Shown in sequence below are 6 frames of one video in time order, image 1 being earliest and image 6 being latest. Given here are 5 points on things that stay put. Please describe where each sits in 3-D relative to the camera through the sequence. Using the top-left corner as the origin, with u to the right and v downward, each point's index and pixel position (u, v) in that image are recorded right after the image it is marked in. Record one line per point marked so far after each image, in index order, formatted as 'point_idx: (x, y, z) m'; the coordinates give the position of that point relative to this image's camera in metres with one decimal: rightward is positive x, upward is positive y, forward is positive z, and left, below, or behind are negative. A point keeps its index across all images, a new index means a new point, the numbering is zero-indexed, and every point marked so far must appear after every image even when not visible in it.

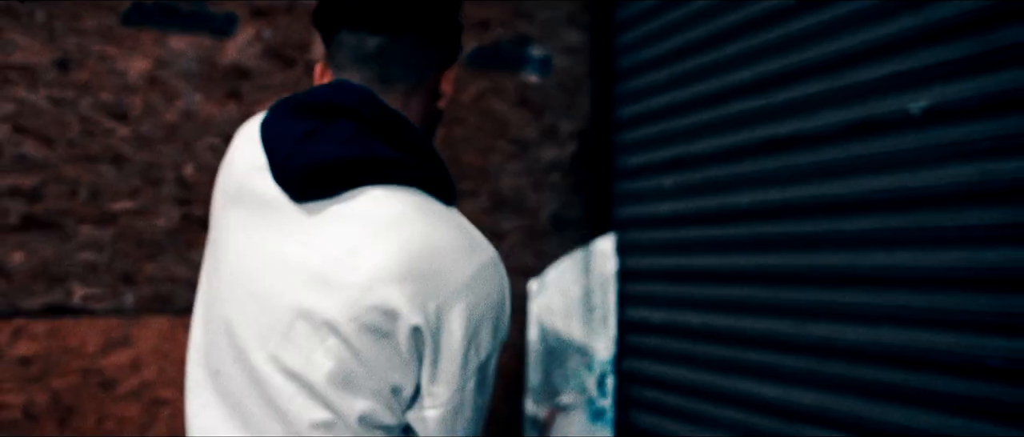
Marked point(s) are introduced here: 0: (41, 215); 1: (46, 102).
0: (-1.4, 0.0, +2.7) m
1: (-1.4, +0.3, +2.7) m
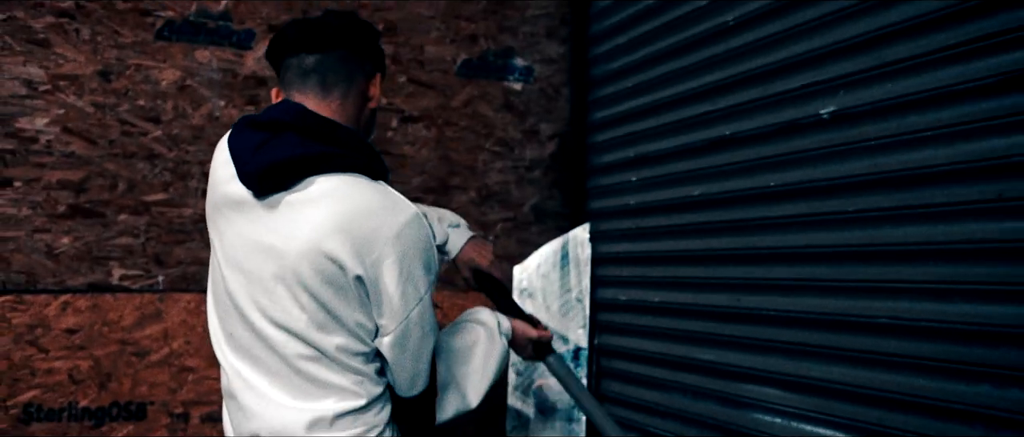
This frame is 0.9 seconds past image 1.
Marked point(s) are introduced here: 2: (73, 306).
0: (-1.4, 0.0, +3.1) m
1: (-1.4, +0.4, +3.1) m
2: (-1.5, -0.3, +3.0) m
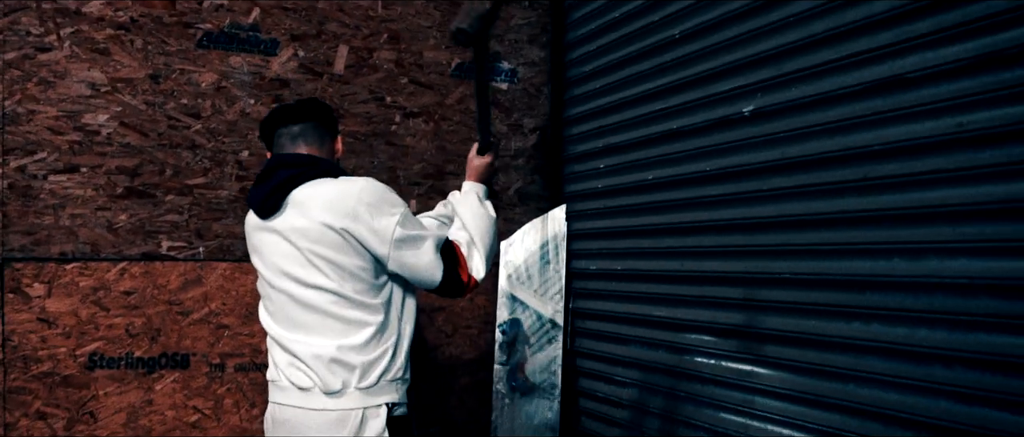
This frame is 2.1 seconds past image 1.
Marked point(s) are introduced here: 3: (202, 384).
0: (-1.5, +0.1, +3.7) m
1: (-1.5, +0.5, +3.7) m
2: (-1.5, -0.2, +3.6) m
3: (-1.3, -0.7, +3.8) m
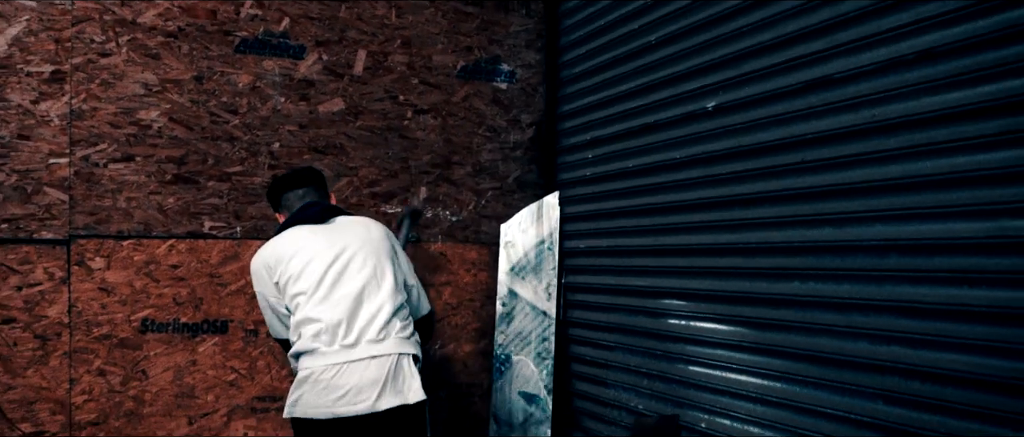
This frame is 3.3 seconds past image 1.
0: (-1.5, +0.2, +4.2) m
1: (-1.5, +0.5, +4.2) m
2: (-1.5, -0.1, +4.2) m
3: (-1.3, -0.6, +4.3) m
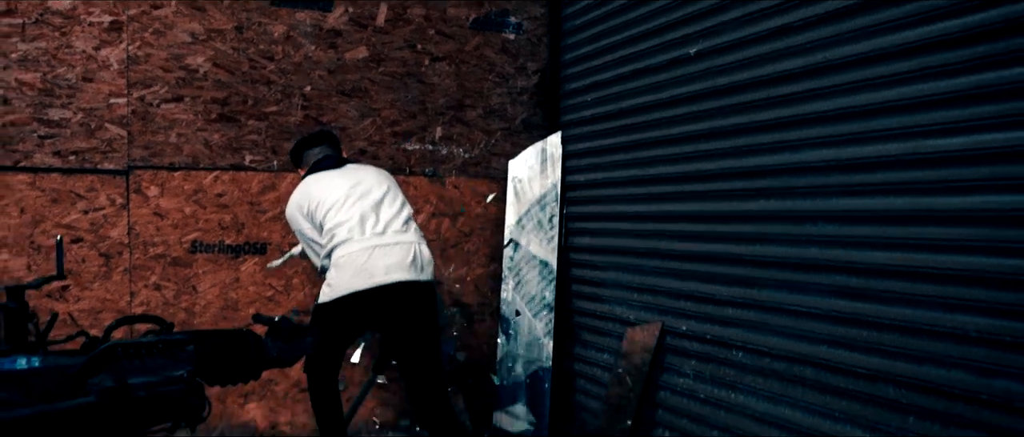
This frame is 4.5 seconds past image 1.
0: (-1.5, +0.5, +4.7) m
1: (-1.4, +0.9, +4.7) m
2: (-1.5, +0.2, +4.7) m
3: (-1.2, -0.3, +4.8) m
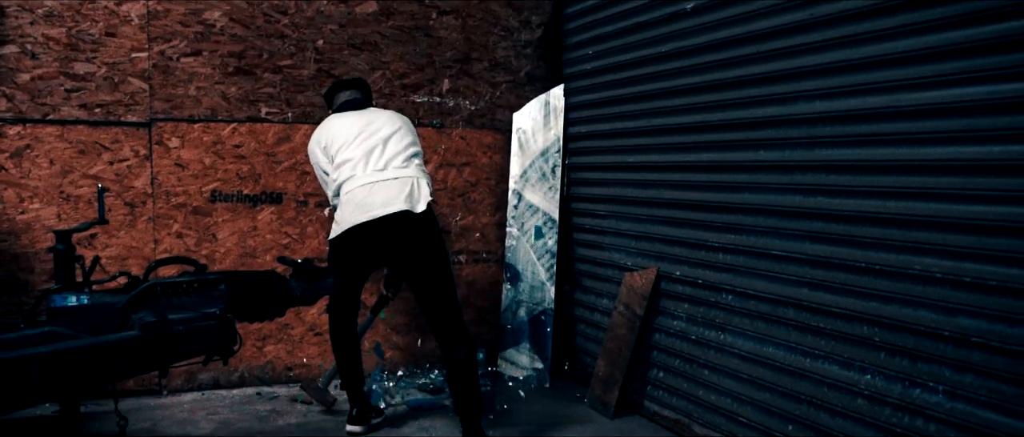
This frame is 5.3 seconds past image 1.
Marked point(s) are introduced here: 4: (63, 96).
0: (-1.4, +0.8, +4.9) m
1: (-1.4, +1.1, +4.9) m
2: (-1.5, +0.5, +4.9) m
3: (-1.2, 0.0, +5.1) m
4: (-2.2, +0.6, +4.6) m
